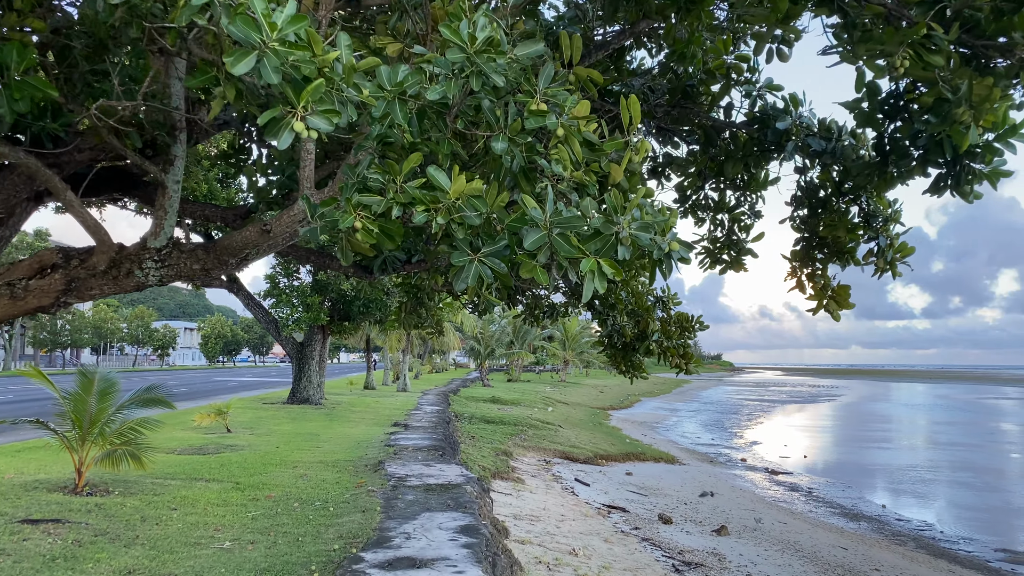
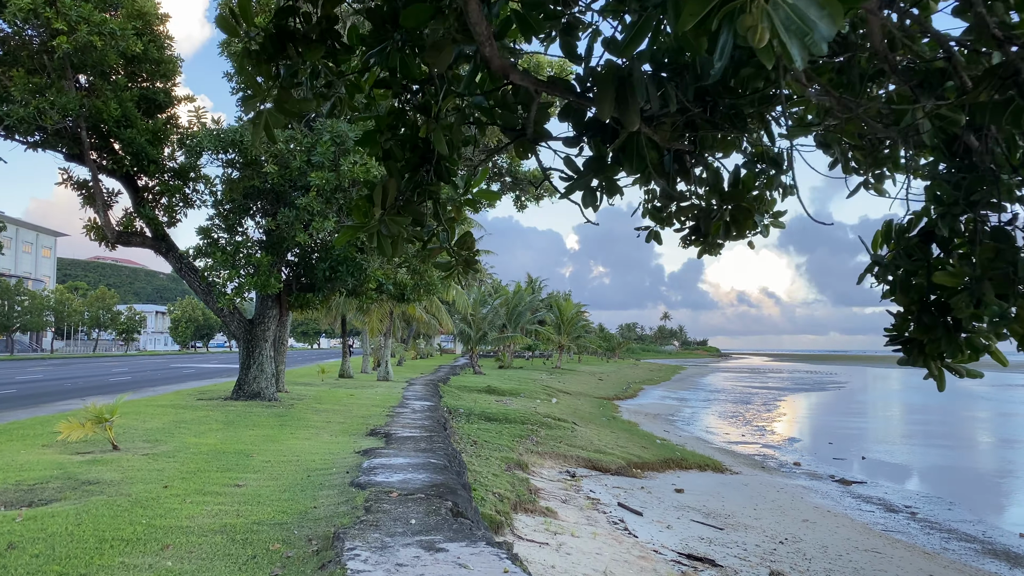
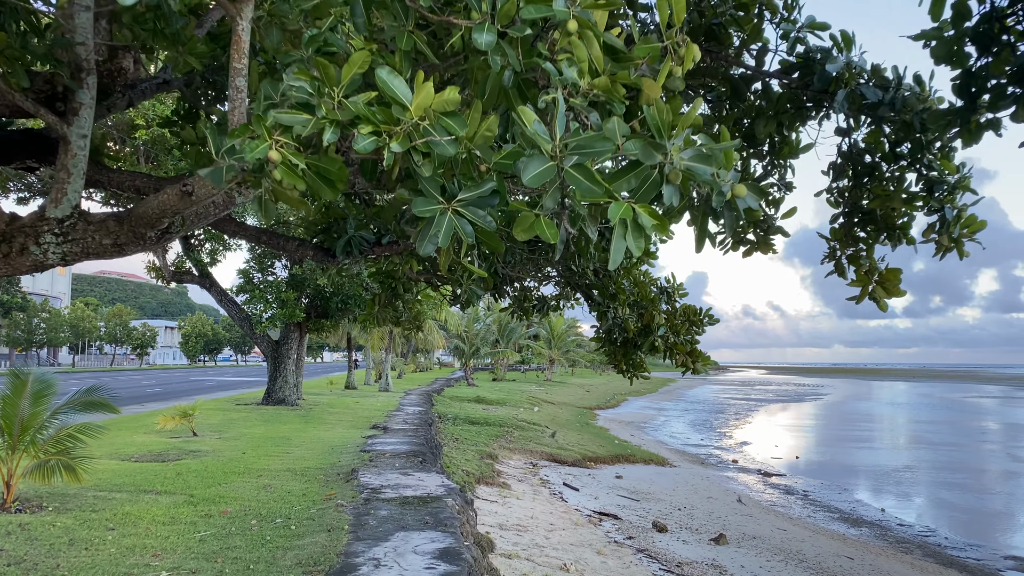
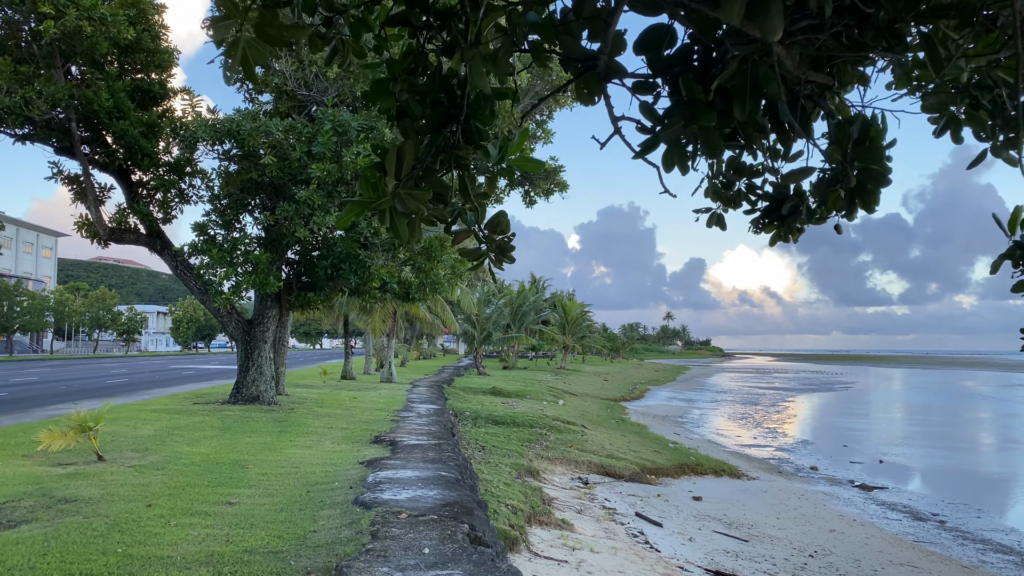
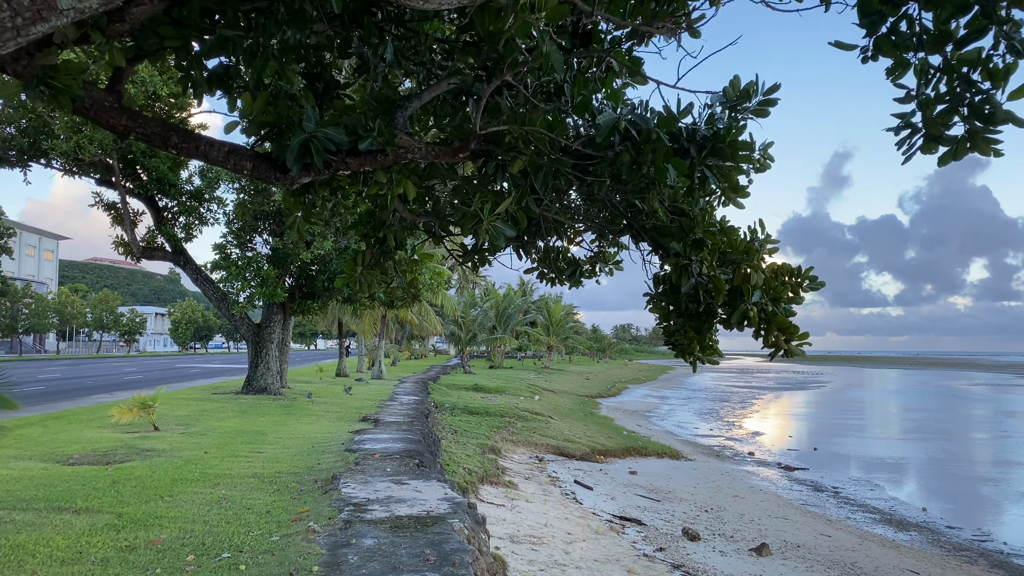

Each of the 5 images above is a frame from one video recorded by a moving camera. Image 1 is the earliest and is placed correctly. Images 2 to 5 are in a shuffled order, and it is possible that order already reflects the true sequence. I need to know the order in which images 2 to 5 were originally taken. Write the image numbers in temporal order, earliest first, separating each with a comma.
3, 5, 2, 4
